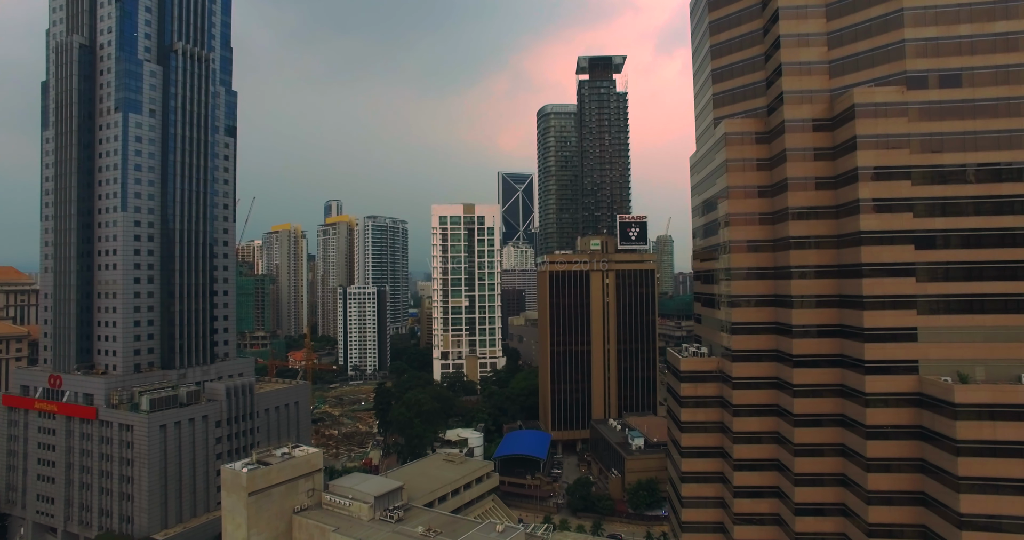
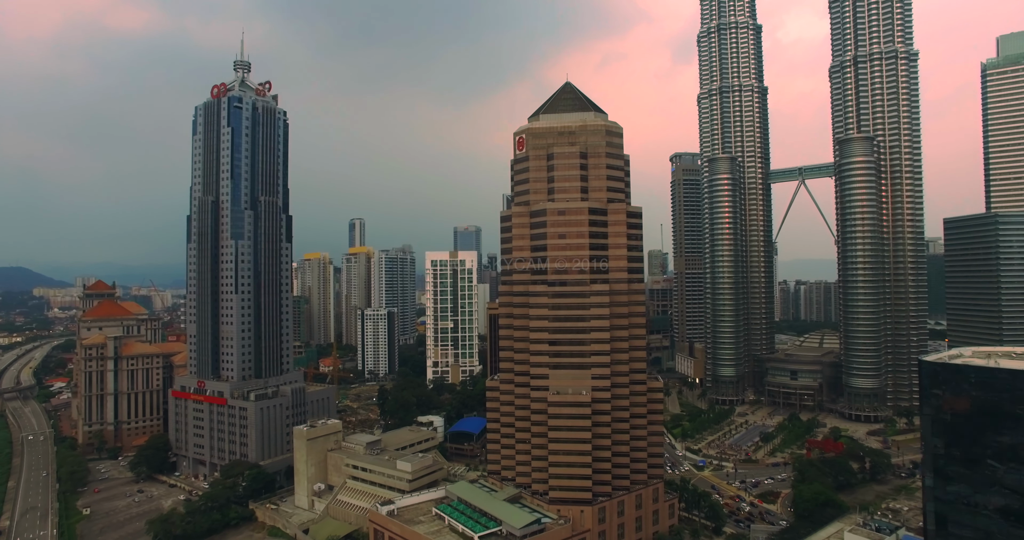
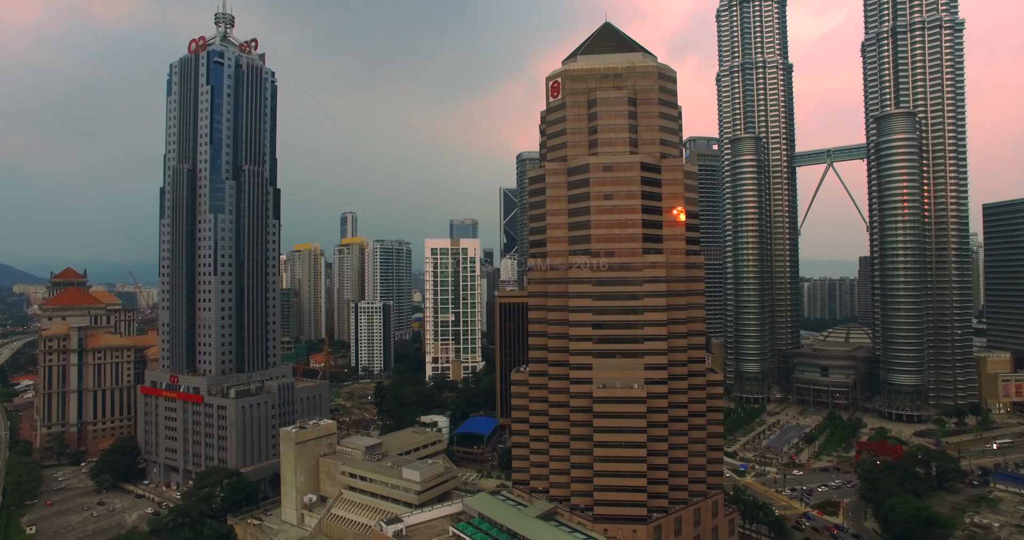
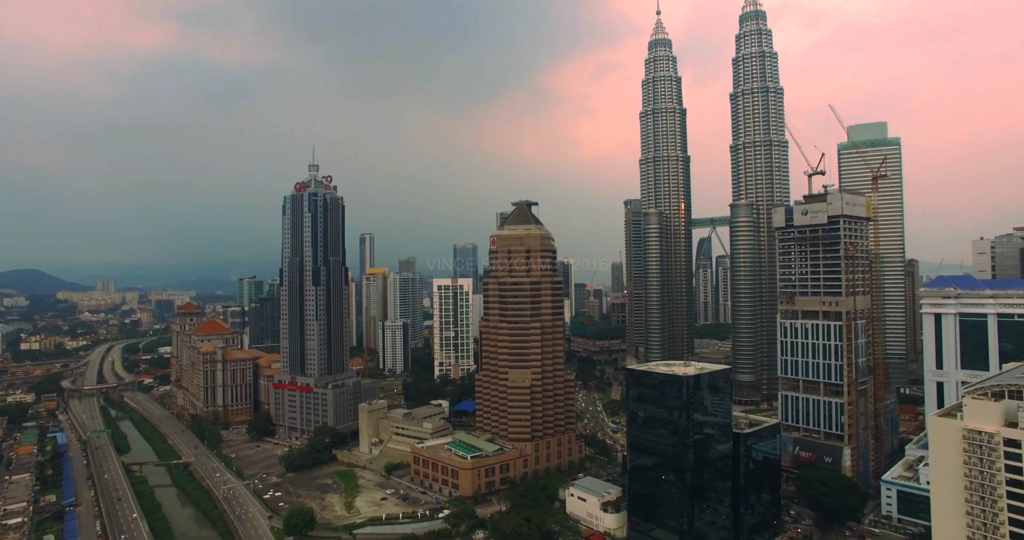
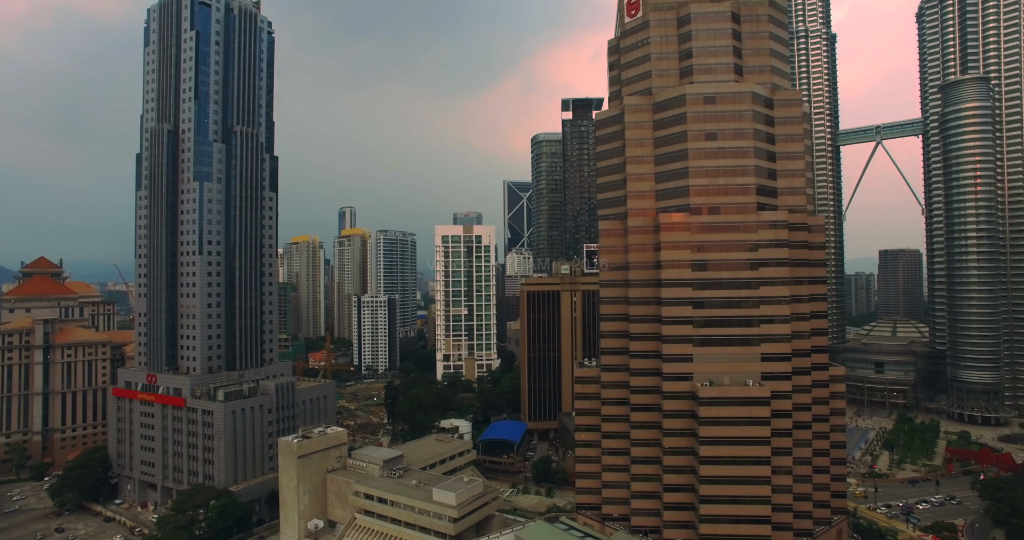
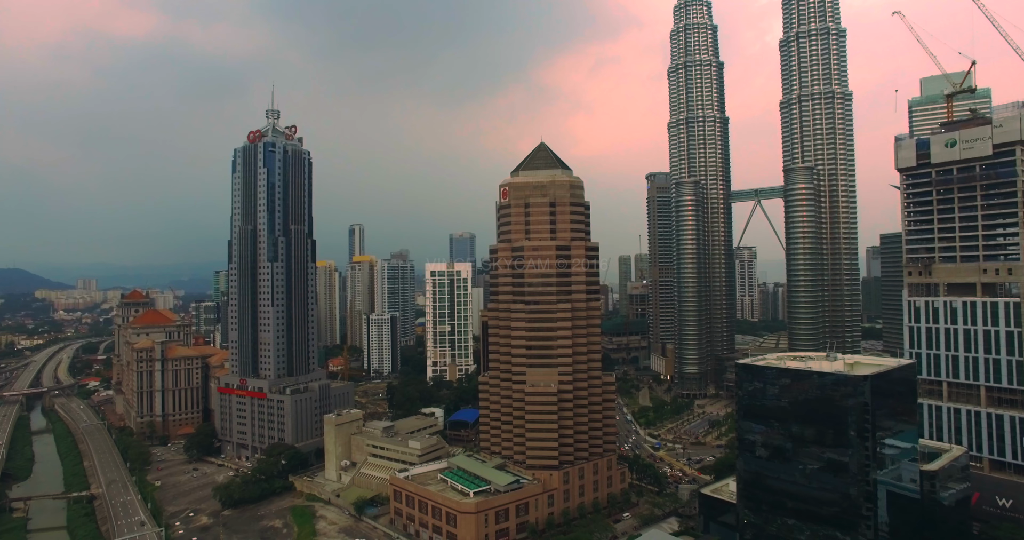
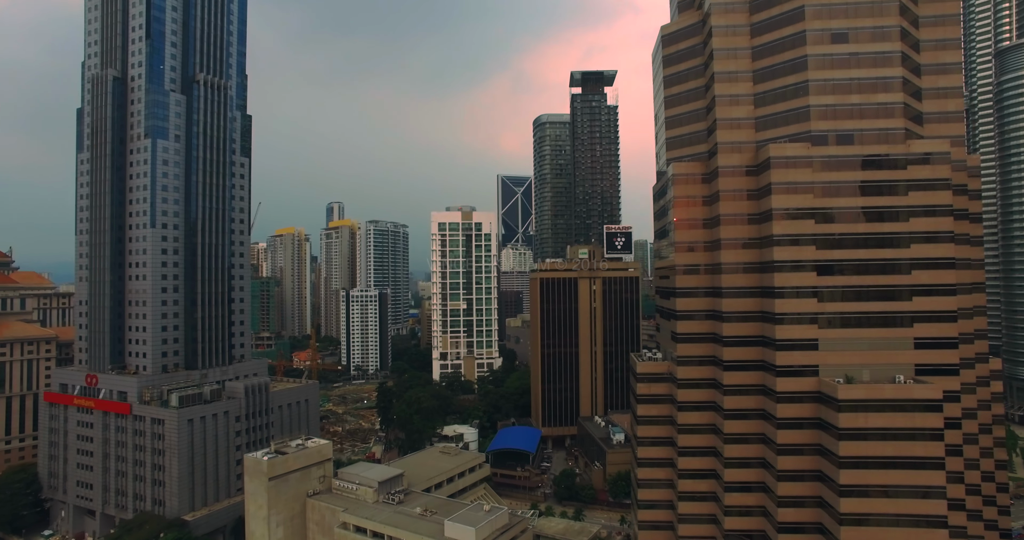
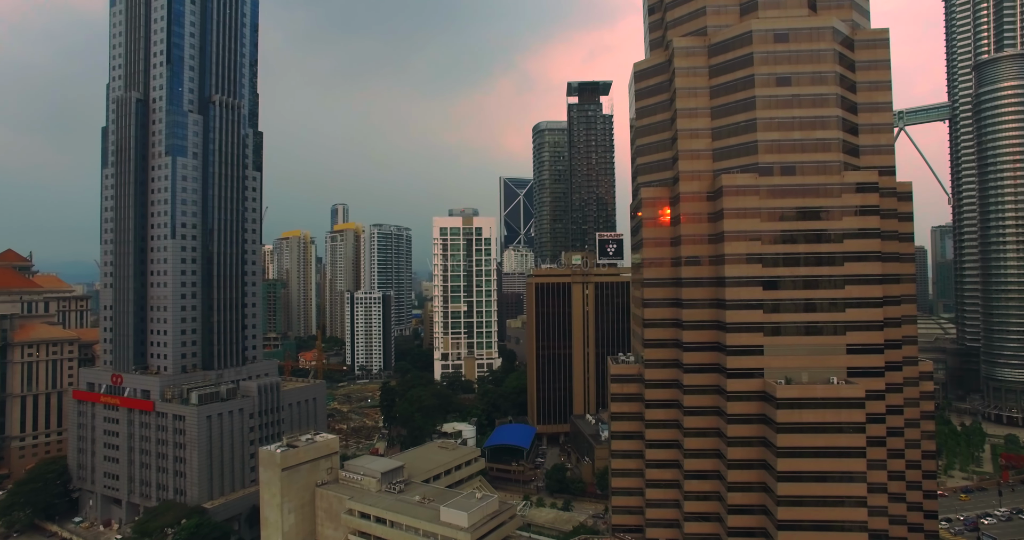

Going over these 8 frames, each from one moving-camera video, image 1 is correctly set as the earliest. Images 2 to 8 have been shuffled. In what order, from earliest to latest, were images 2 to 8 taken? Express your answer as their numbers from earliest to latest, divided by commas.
7, 8, 5, 3, 2, 6, 4
